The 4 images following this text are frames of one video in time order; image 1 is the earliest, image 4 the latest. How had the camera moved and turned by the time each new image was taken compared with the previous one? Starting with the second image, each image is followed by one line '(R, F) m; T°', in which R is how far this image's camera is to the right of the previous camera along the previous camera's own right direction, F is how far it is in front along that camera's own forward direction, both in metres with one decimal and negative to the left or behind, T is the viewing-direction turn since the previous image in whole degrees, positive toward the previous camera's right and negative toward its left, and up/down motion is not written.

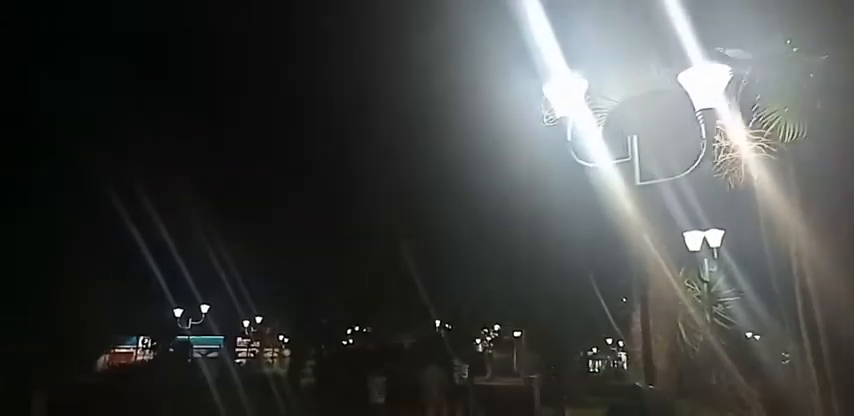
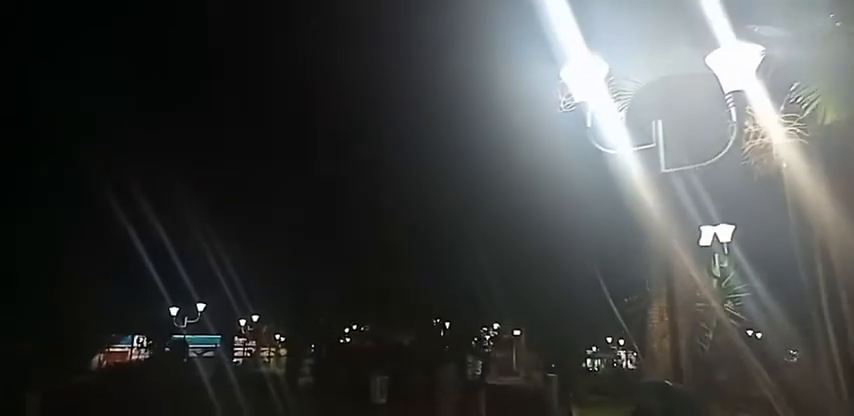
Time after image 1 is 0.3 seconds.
(-0.1, +0.4) m; 0°
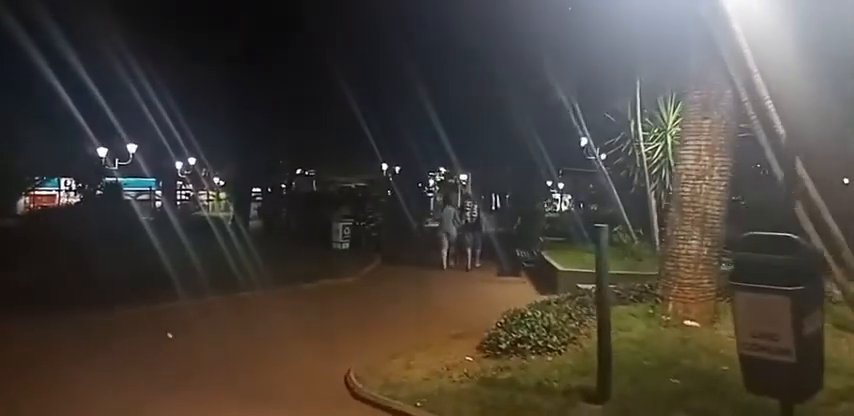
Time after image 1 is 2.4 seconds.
(-0.8, +1.6) m; +4°
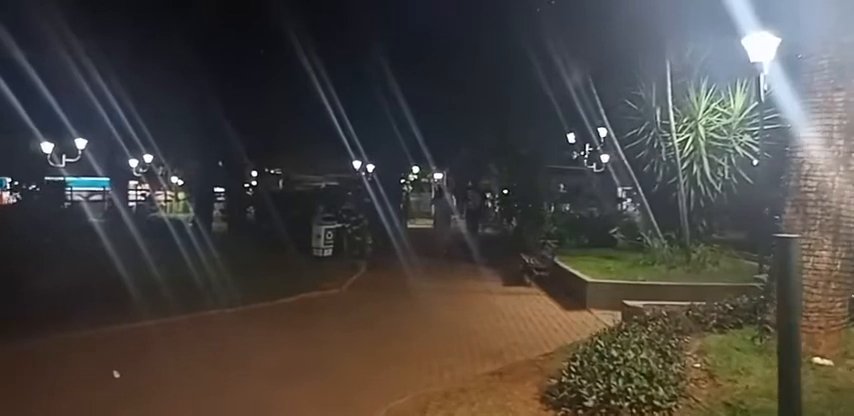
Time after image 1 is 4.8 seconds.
(-0.6, +2.5) m; +2°
